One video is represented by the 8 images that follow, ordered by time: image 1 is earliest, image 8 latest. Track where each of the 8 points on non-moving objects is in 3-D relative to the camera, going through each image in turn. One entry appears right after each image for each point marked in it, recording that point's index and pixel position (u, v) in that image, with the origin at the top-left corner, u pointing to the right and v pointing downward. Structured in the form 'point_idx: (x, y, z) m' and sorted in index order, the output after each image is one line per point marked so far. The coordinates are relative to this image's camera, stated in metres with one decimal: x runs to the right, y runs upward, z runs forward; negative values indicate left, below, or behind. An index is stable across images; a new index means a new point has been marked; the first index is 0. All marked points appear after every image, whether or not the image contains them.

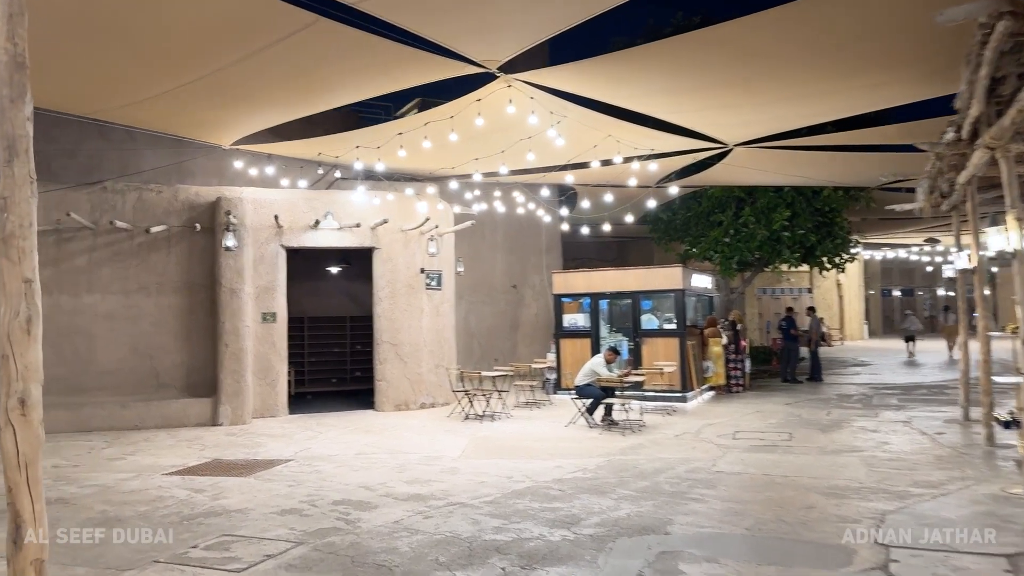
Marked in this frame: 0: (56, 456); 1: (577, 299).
0: (-5.2, -1.9, +9.0) m
1: (+1.3, -0.2, +14.4) m
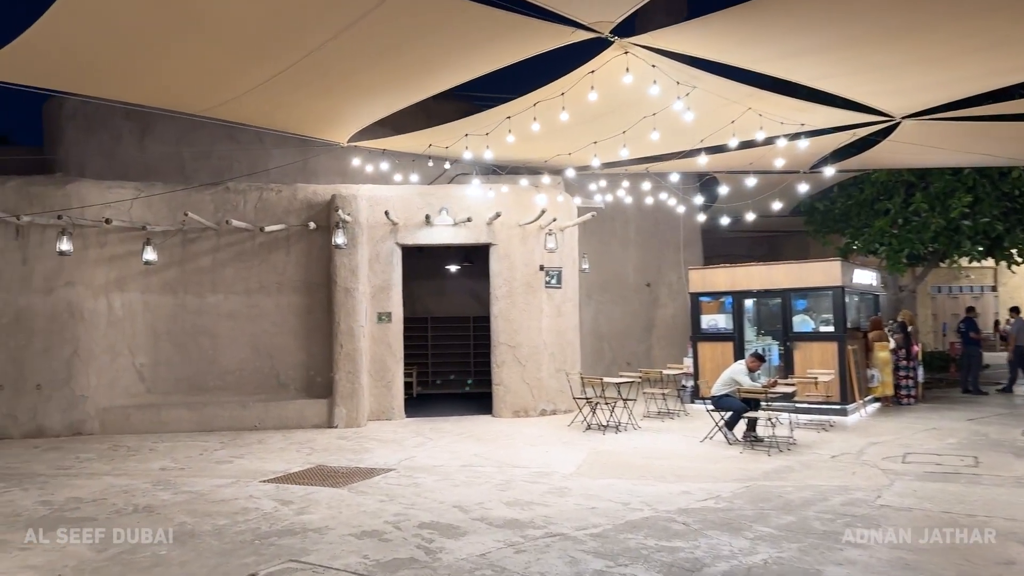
0: (-3.9, -1.9, +8.9) m
1: (+3.5, -0.2, +13.0) m
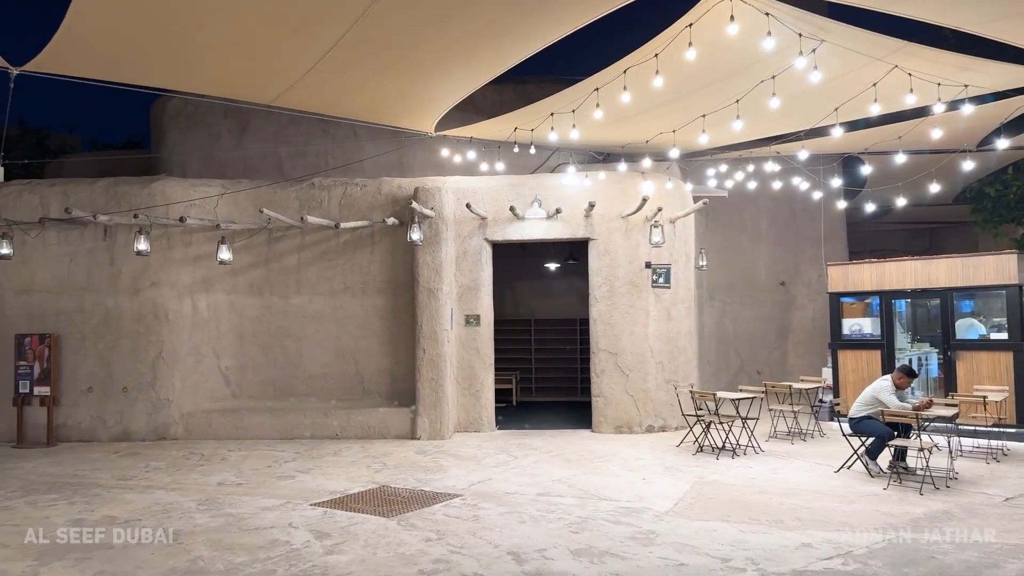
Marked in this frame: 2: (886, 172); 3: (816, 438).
0: (-3.0, -1.9, +8.4) m
1: (+5.0, -0.2, +11.1) m
2: (+5.7, +1.8, +12.1) m
3: (+3.9, -1.9, +9.9) m
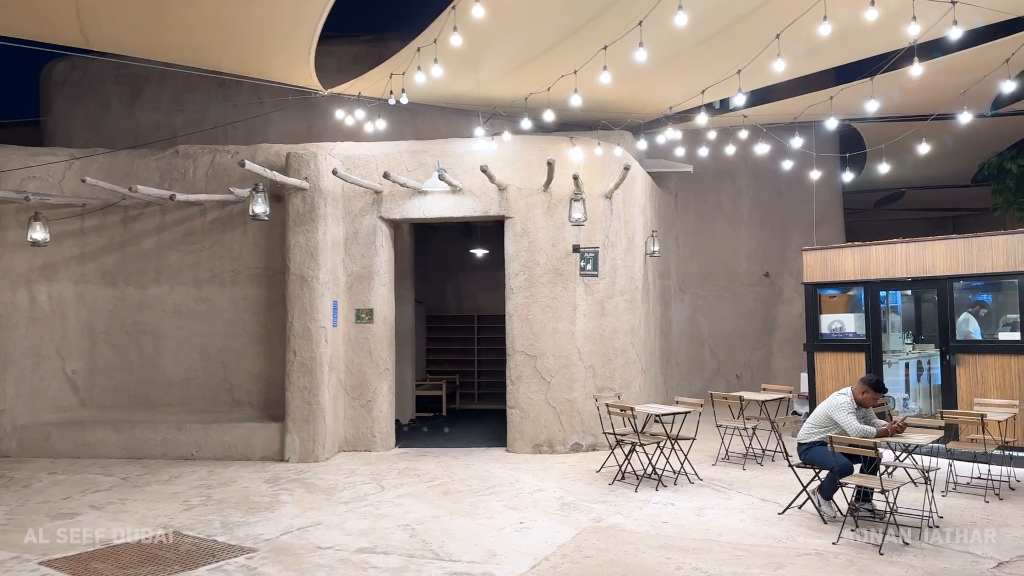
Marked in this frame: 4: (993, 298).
0: (-4.2, -1.8, +6.6) m
1: (+3.9, 0.0, +9.1) m
2: (+4.6, +1.9, +10.0) m
3: (+2.7, -1.8, +8.0) m
4: (+4.9, -0.1, +7.8) m
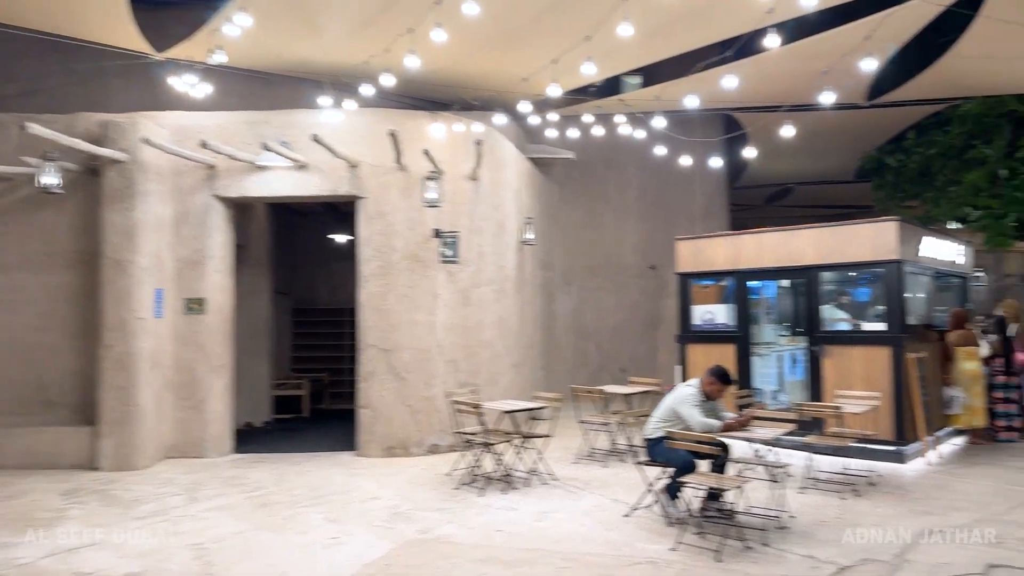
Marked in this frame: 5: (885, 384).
0: (-5.5, -1.7, +5.5) m
1: (+2.3, +0.1, +8.8) m
2: (+2.9, +2.0, +9.8) m
3: (+1.2, -1.7, +7.5) m
4: (+3.4, 0.0, +7.6) m
5: (+3.4, -0.9, +7.2) m
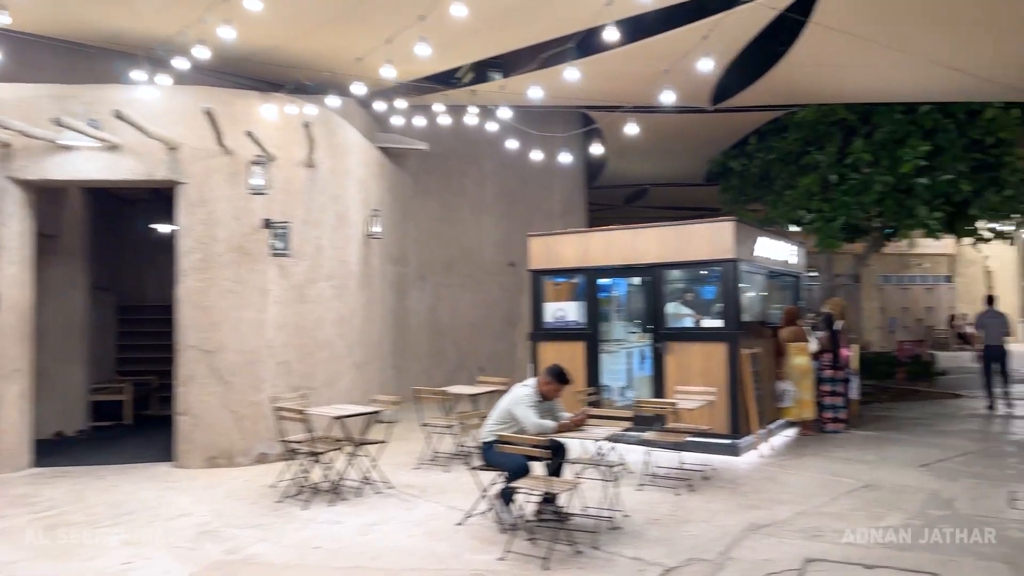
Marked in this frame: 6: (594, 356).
0: (-6.6, -1.6, +4.3) m
1: (+0.6, +0.1, +8.7) m
2: (+1.1, +2.1, +9.8) m
3: (-0.3, -1.6, +7.3) m
4: (+1.9, 0.0, +7.7) m
5: (+2.0, -0.9, +7.3) m
6: (+0.9, -0.7, +8.4) m
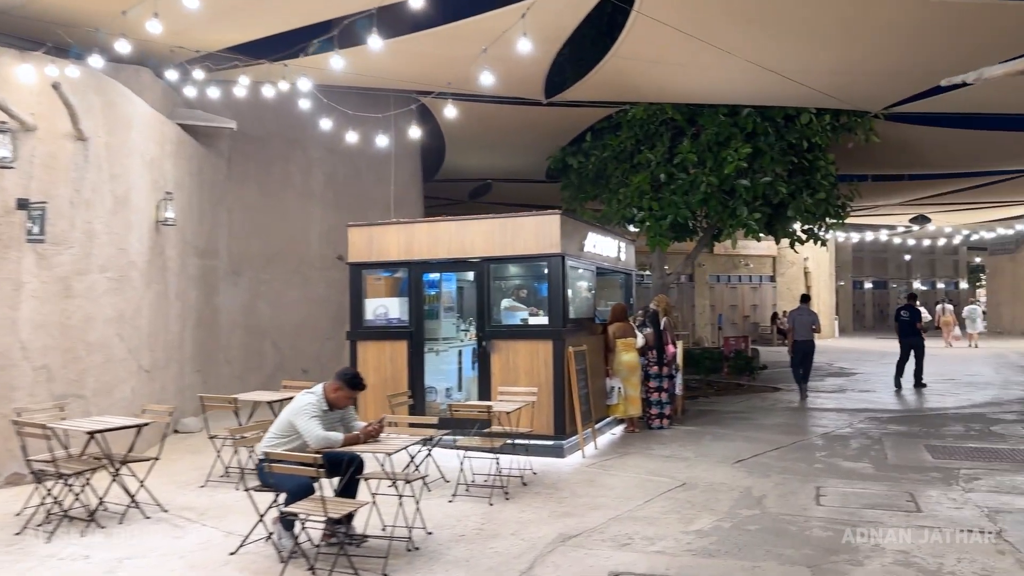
0: (-7.6, -1.5, +2.5) m
1: (-1.3, +0.2, +8.2) m
2: (-1.0, +2.1, +9.3) m
3: (-1.9, -1.6, +6.6) m
4: (+0.2, 0.0, +7.4) m
5: (+0.3, -0.8, +7.1) m
6: (-1.0, -0.7, +7.9) m
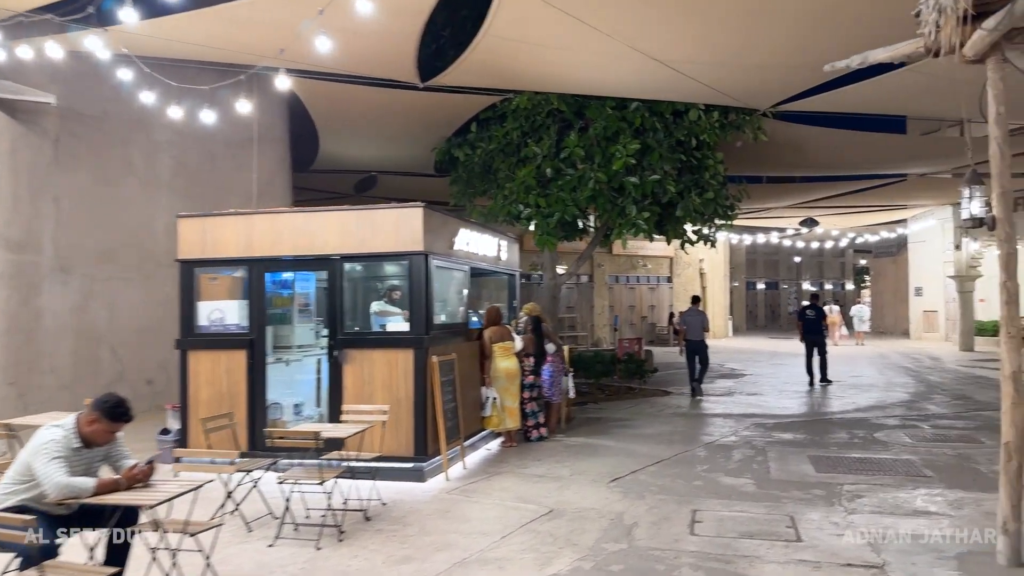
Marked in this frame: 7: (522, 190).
0: (-8.1, -1.5, +0.9) m
1: (-2.5, +0.1, +7.2) m
2: (-2.4, +2.1, +8.4) m
3: (-3.0, -1.6, +5.7) m
4: (-1.0, 0.0, +6.7) m
5: (-0.8, -0.8, +6.3) m
6: (-2.2, -0.7, +7.0) m
7: (+0.1, +1.2, +10.0) m
